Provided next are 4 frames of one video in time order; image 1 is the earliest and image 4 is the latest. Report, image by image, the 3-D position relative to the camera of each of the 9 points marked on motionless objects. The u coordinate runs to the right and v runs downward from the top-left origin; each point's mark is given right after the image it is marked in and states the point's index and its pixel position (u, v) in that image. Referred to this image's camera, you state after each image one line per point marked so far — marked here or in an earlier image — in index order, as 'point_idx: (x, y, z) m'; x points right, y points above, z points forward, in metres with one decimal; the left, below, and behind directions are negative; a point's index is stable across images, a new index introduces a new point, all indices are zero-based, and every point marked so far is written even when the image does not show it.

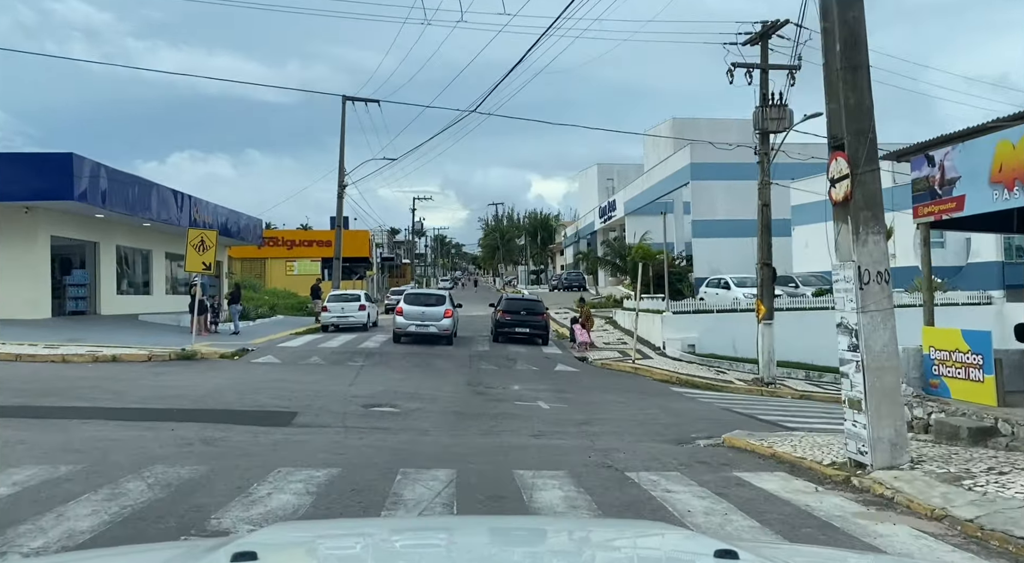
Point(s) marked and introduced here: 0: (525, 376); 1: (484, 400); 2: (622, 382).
0: (+0.4, -2.4, +19.2) m
1: (-0.5, -2.2, +14.2) m
2: (+2.7, -2.5, +19.1) m
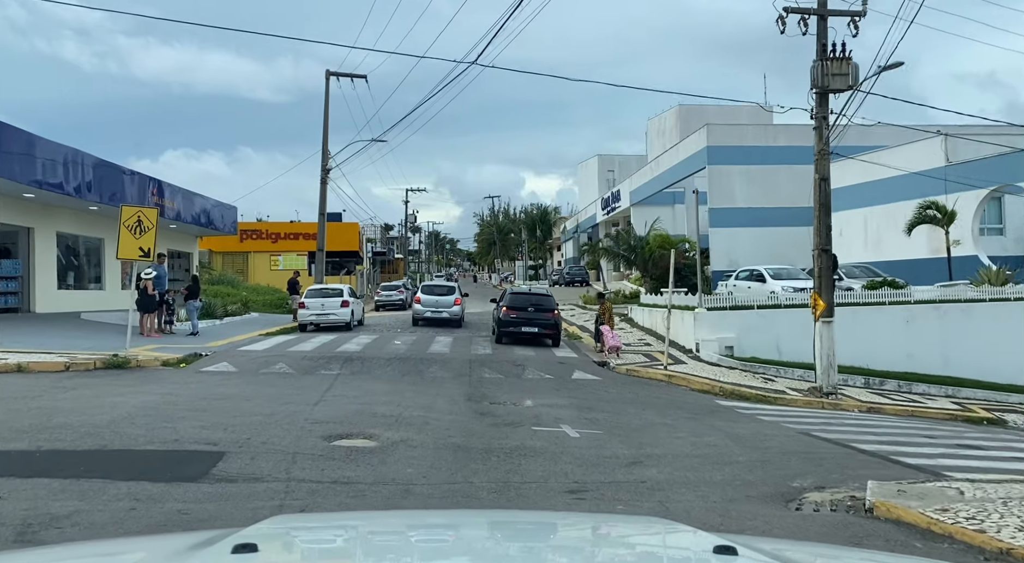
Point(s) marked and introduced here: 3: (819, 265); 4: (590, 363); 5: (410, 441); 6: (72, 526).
0: (+0.6, -2.2, +15.7) m
1: (-0.3, -2.0, +10.7) m
2: (+2.9, -2.3, +15.6) m
3: (+6.9, +0.4, +17.4) m
4: (+1.9, -2.0, +18.7) m
5: (-1.2, -1.9, +9.4) m
6: (-3.0, -1.7, +5.3) m
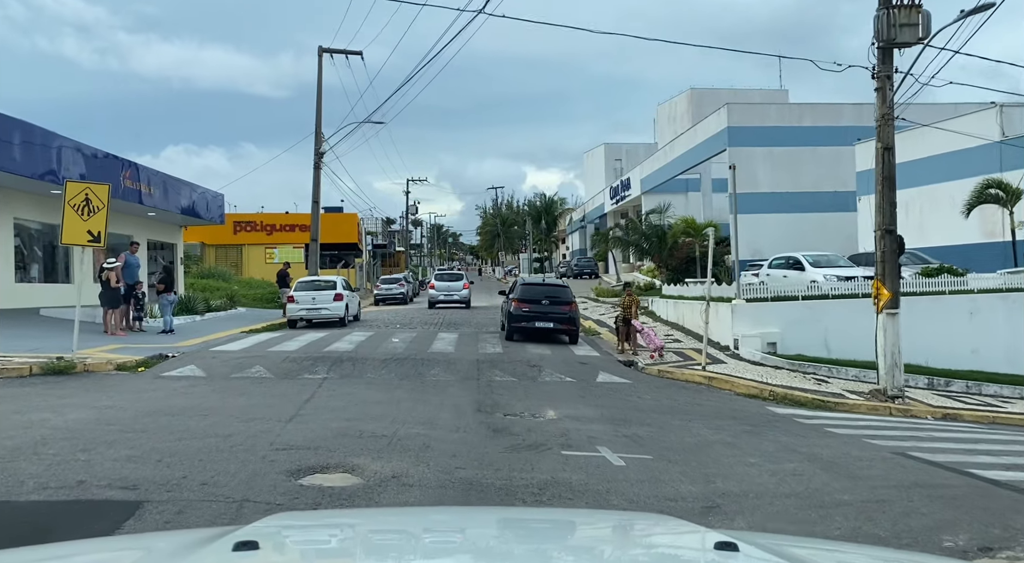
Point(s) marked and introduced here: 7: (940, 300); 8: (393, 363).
0: (+0.9, -1.9, +13.3) m
1: (0.0, -1.8, +8.3) m
2: (+3.2, -2.1, +13.3) m
3: (+7.2, +0.7, +15.0) m
4: (+2.2, -1.7, +16.3) m
5: (-1.0, -1.8, +7.1) m
6: (-2.8, -1.5, +3.0) m
7: (+10.3, -0.5, +18.6) m
8: (-2.4, -1.6, +15.5) m
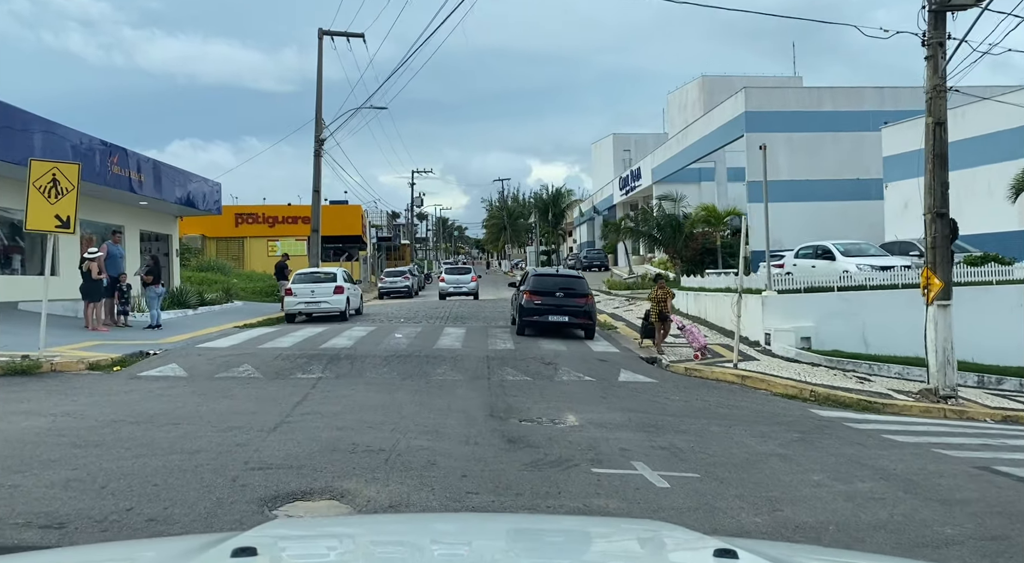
0: (+1.1, -1.8, +12.0) m
1: (+0.2, -1.7, +7.0) m
2: (+3.4, -1.9, +11.9) m
3: (+7.4, +0.9, +13.7) m
4: (+2.4, -1.5, +15.0) m
5: (-0.8, -1.7, +5.7) m
6: (-2.6, -1.5, +1.7) m
7: (+10.6, -0.2, +17.2) m
8: (-2.1, -1.4, +14.2) m
